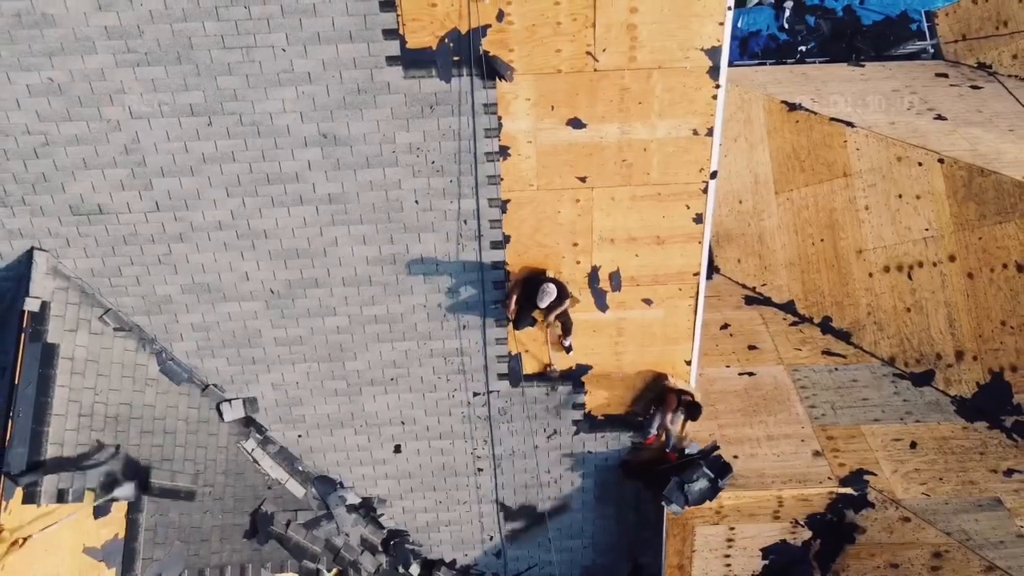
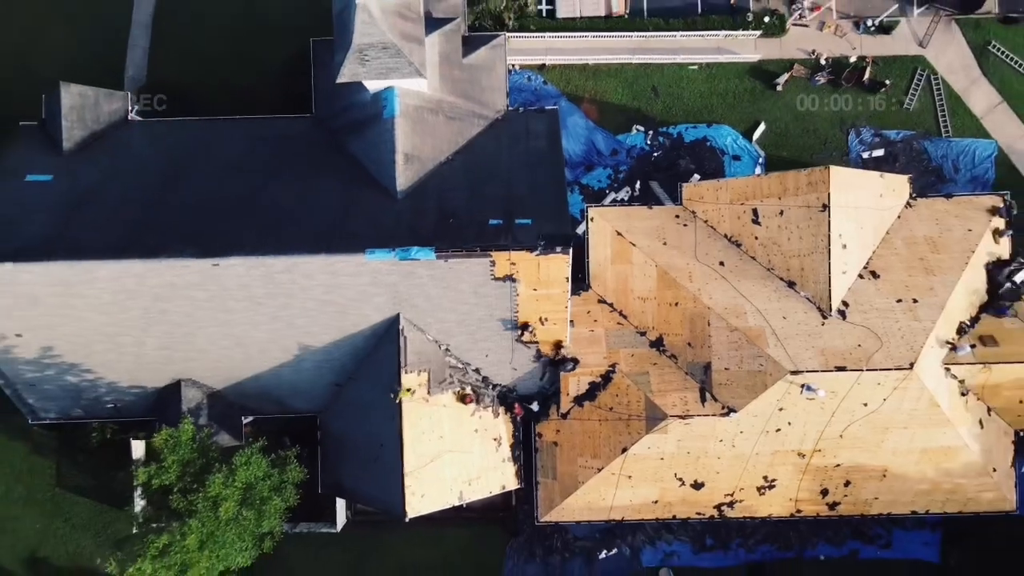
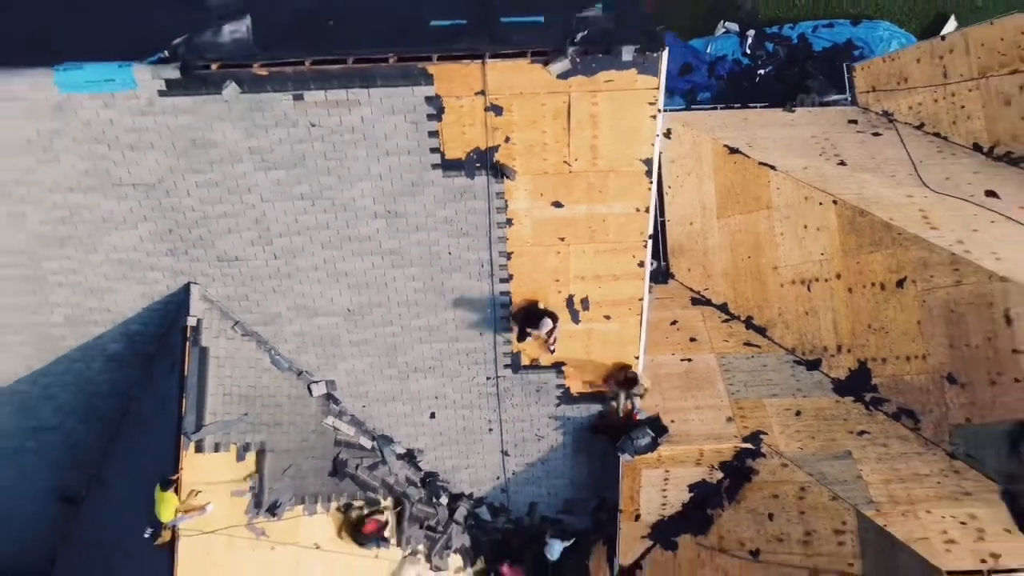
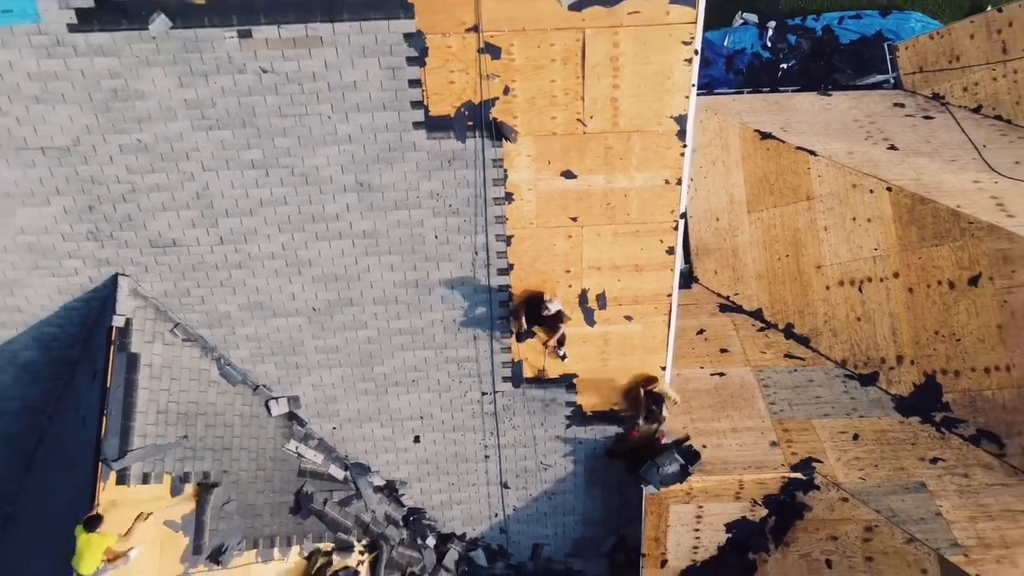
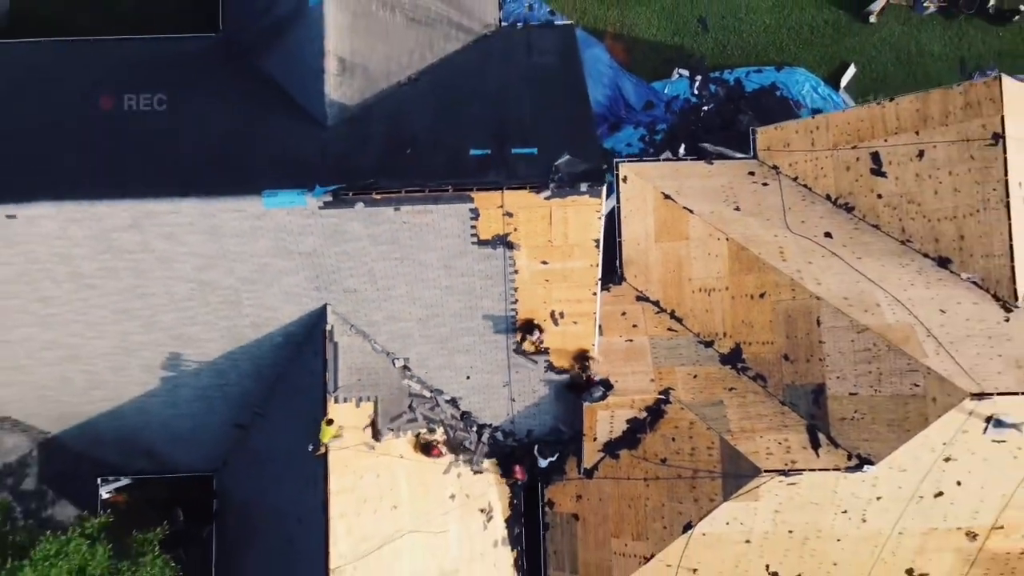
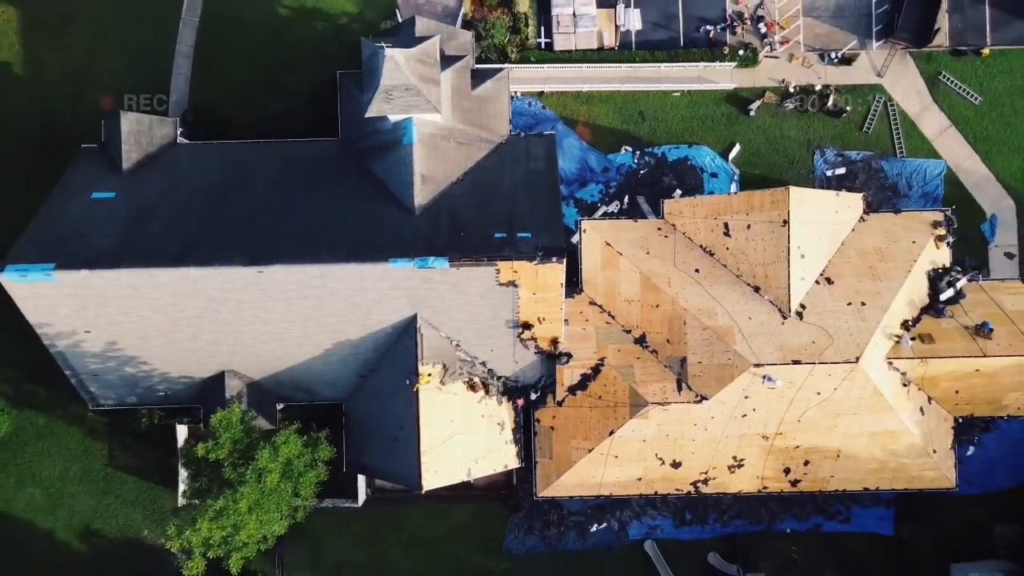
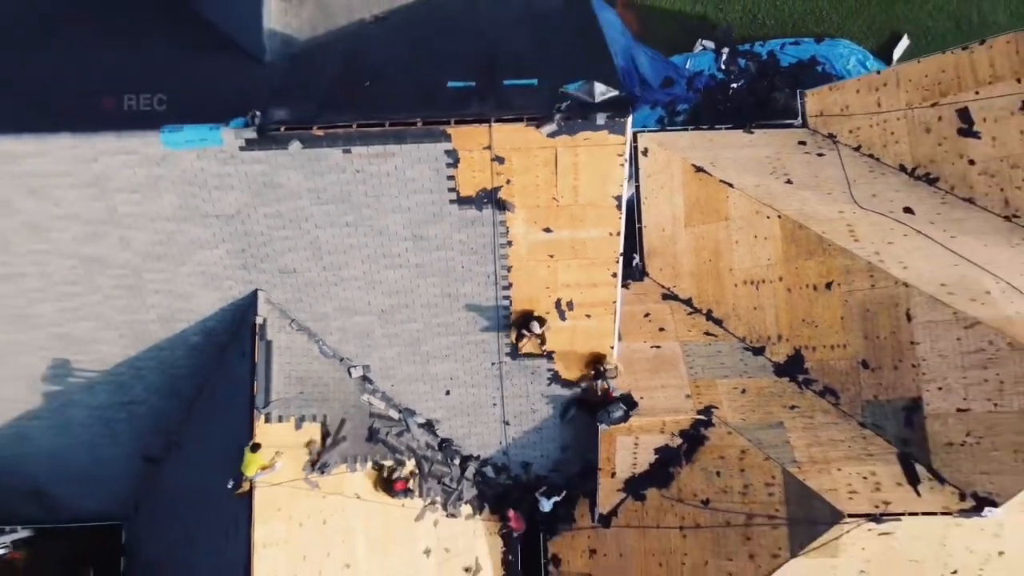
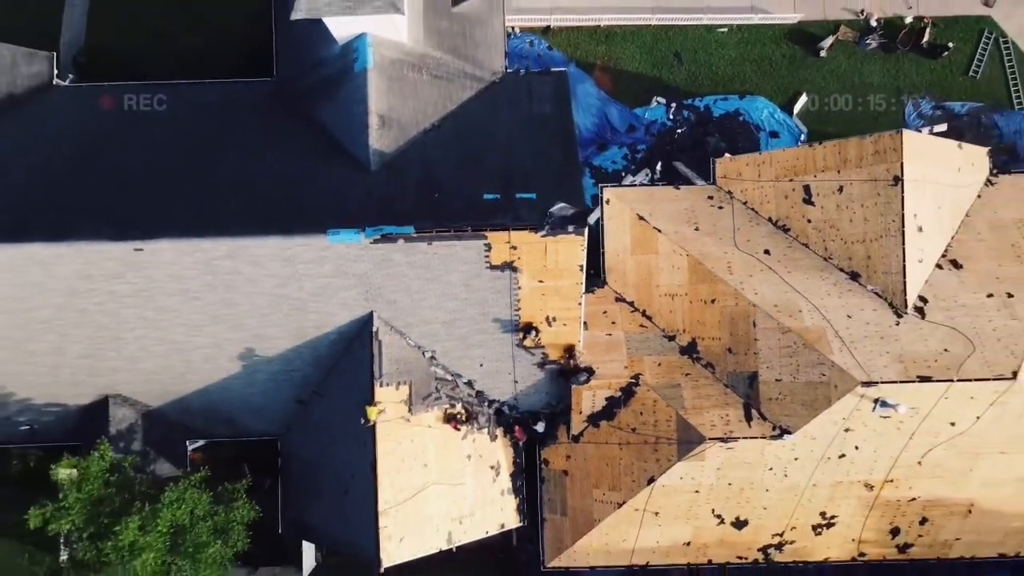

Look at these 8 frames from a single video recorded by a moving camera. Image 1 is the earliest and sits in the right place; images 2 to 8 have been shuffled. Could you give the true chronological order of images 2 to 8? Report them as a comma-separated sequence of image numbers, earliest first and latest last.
4, 3, 7, 5, 8, 2, 6
